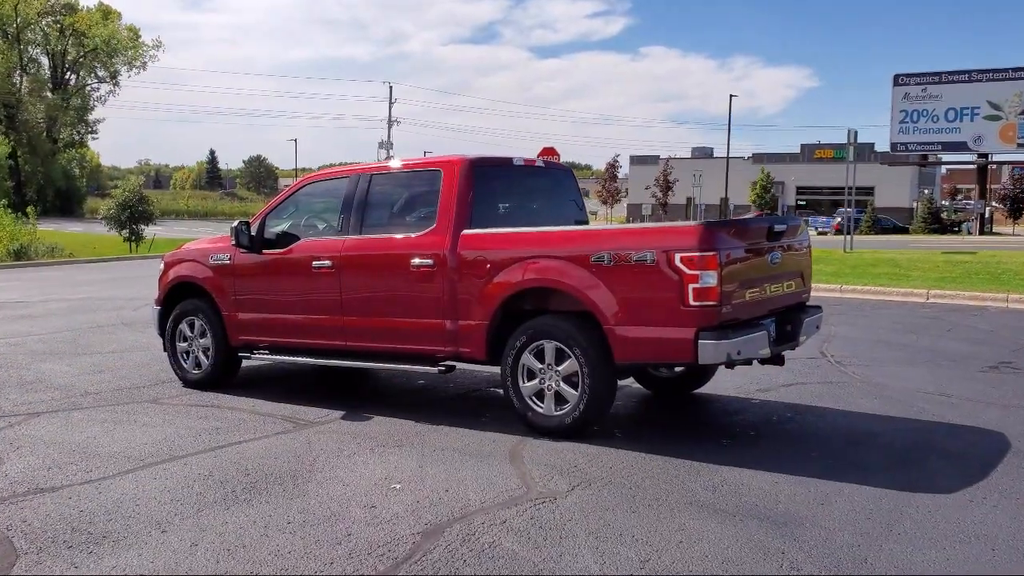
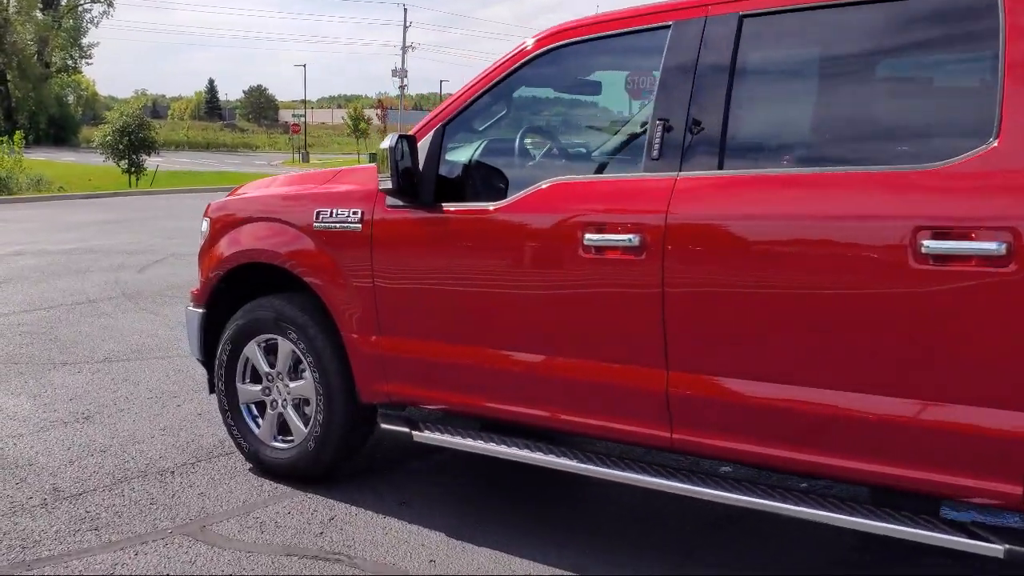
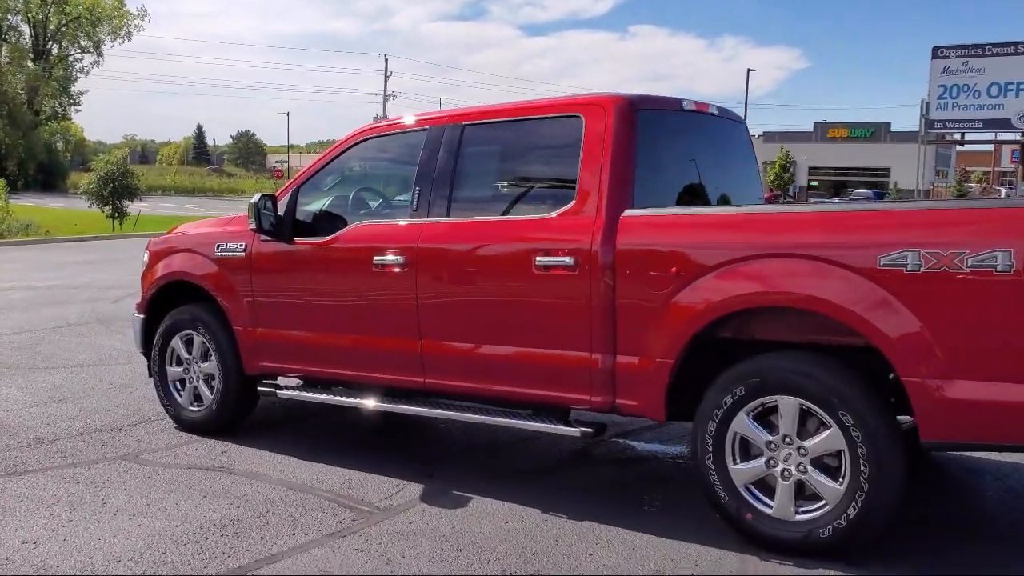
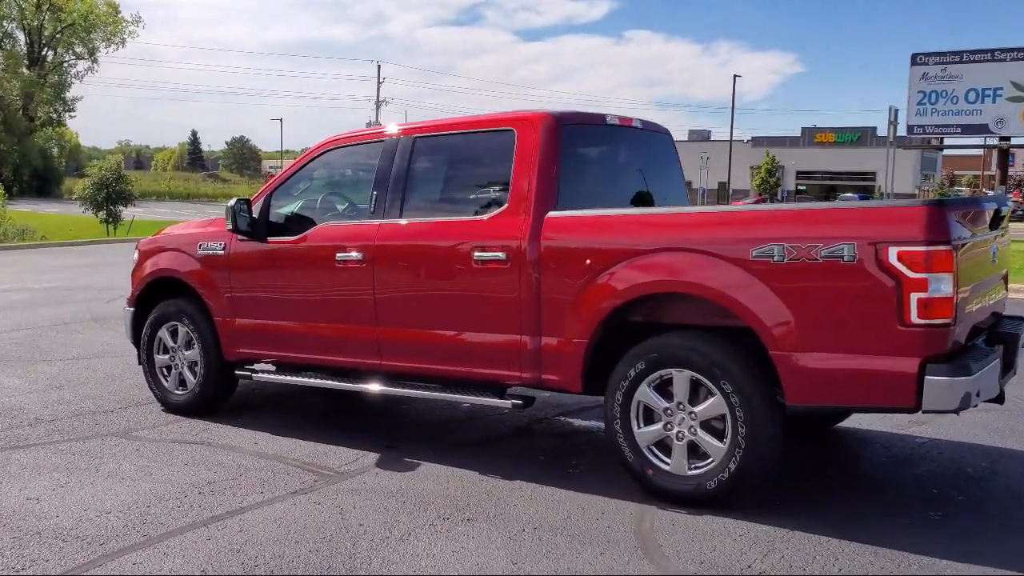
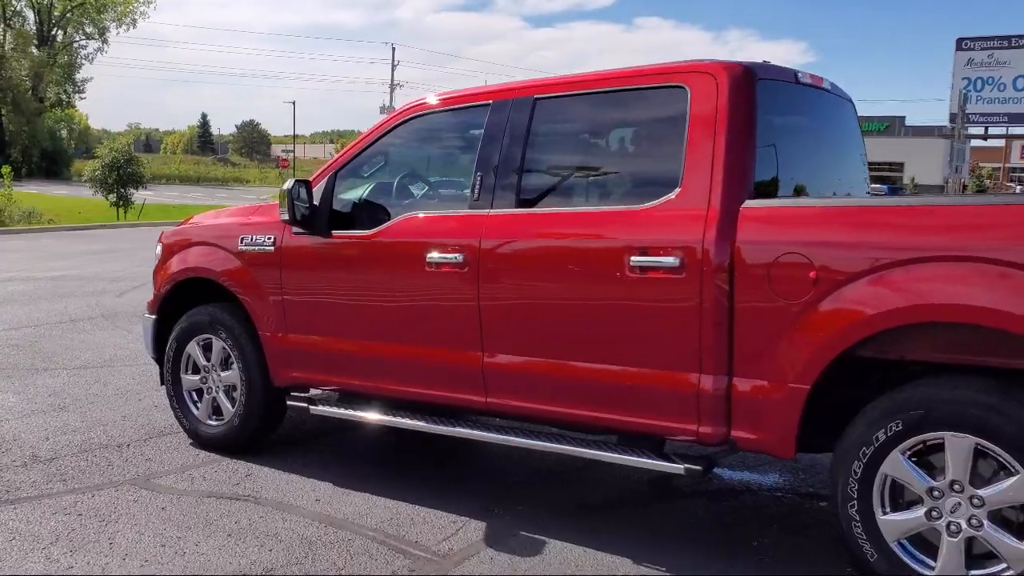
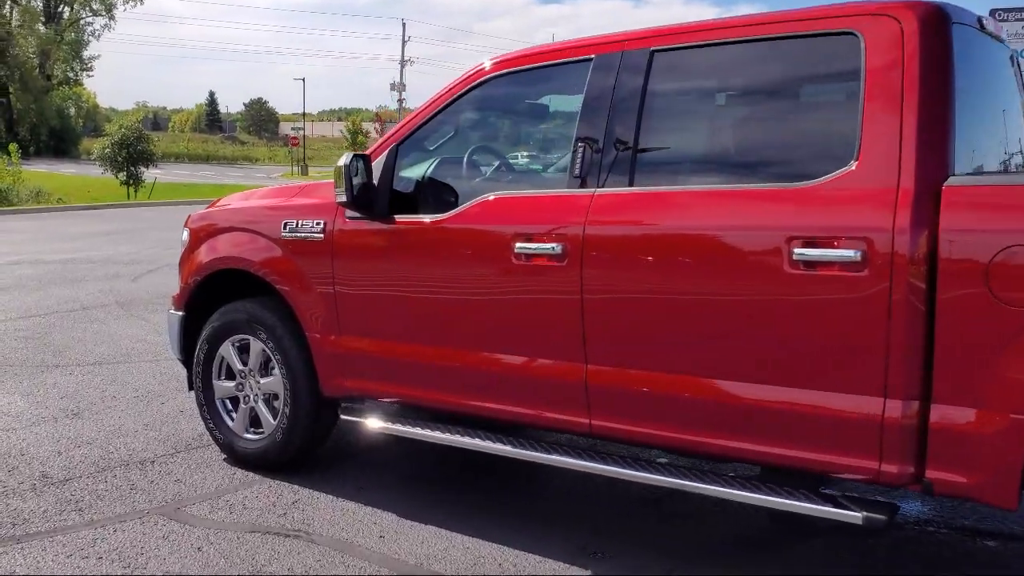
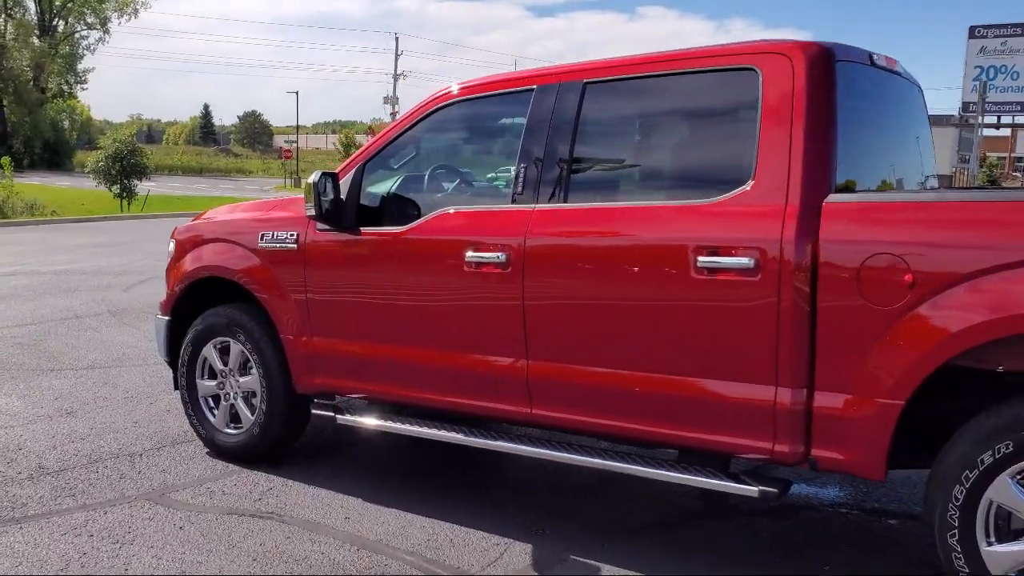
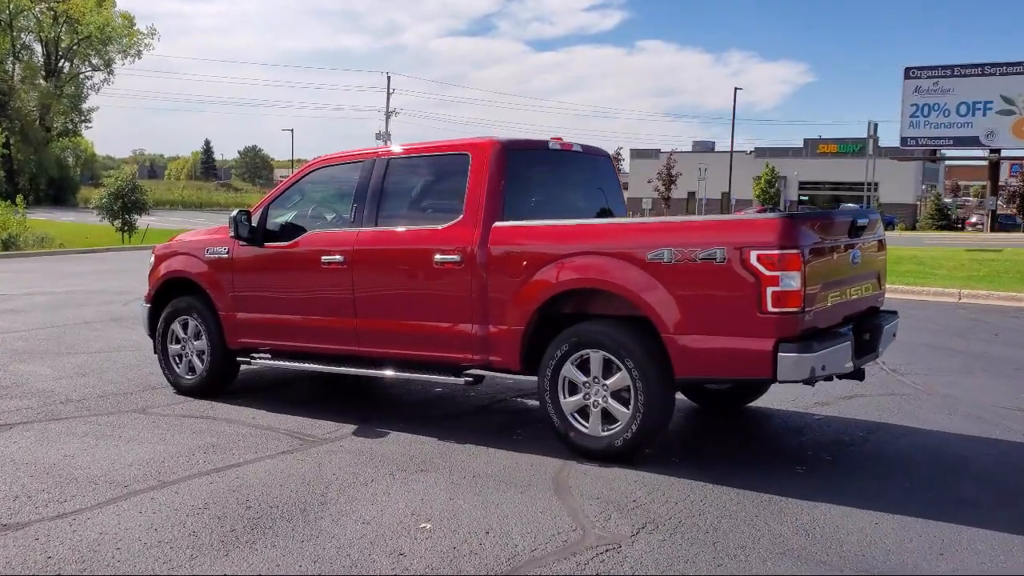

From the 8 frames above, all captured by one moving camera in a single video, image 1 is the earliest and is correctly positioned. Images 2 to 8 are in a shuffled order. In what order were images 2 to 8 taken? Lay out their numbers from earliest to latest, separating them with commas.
8, 4, 3, 5, 7, 6, 2
